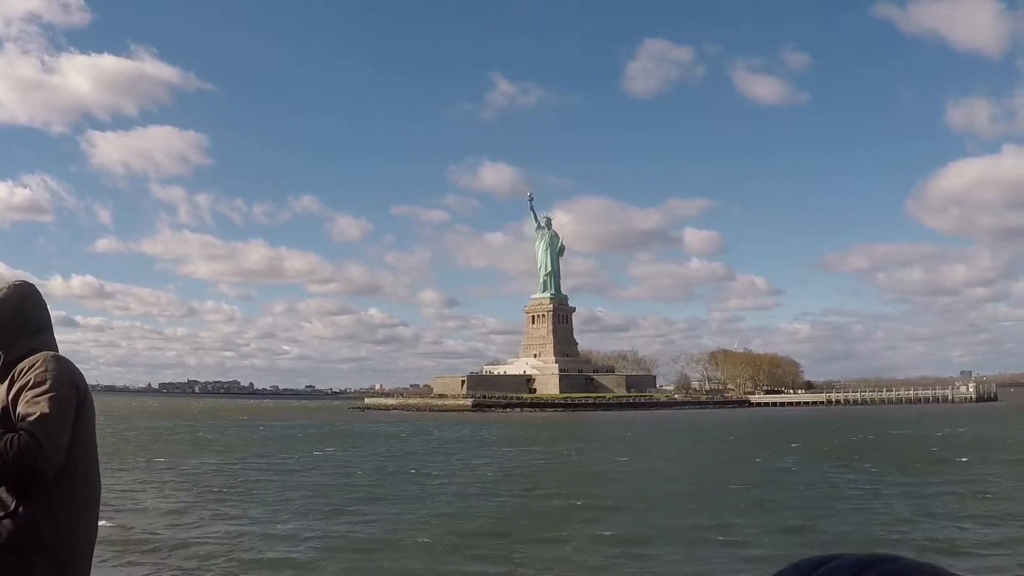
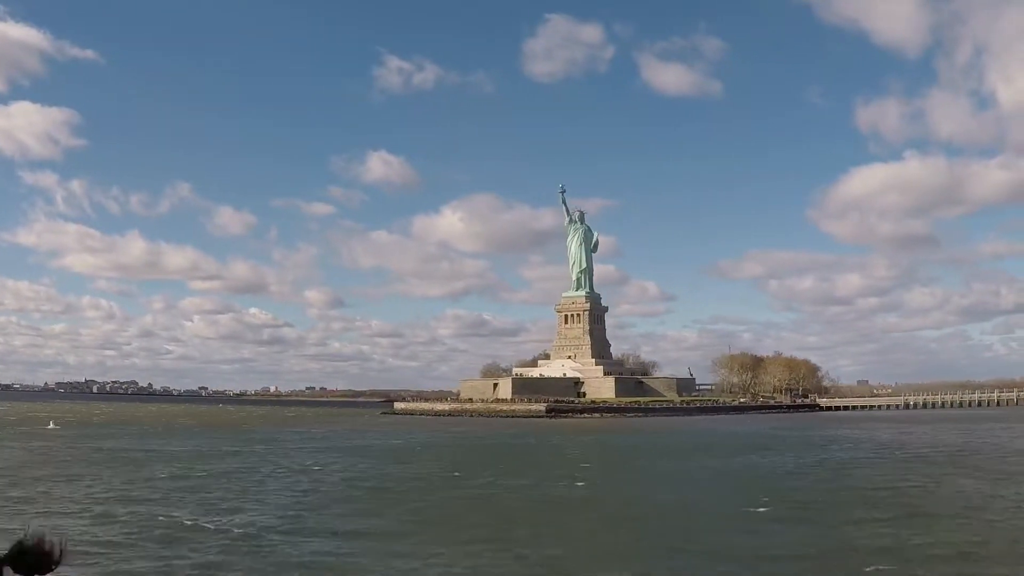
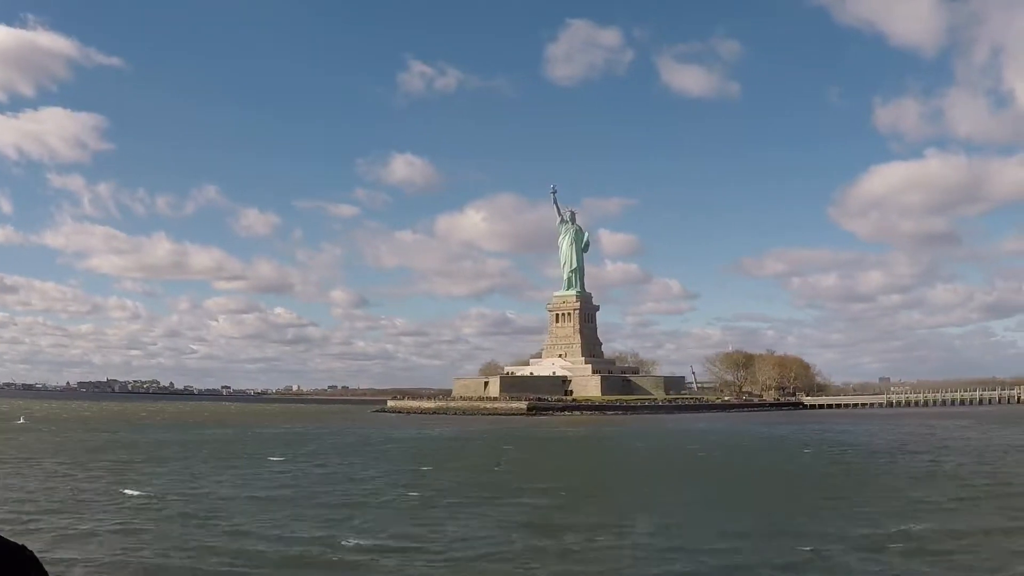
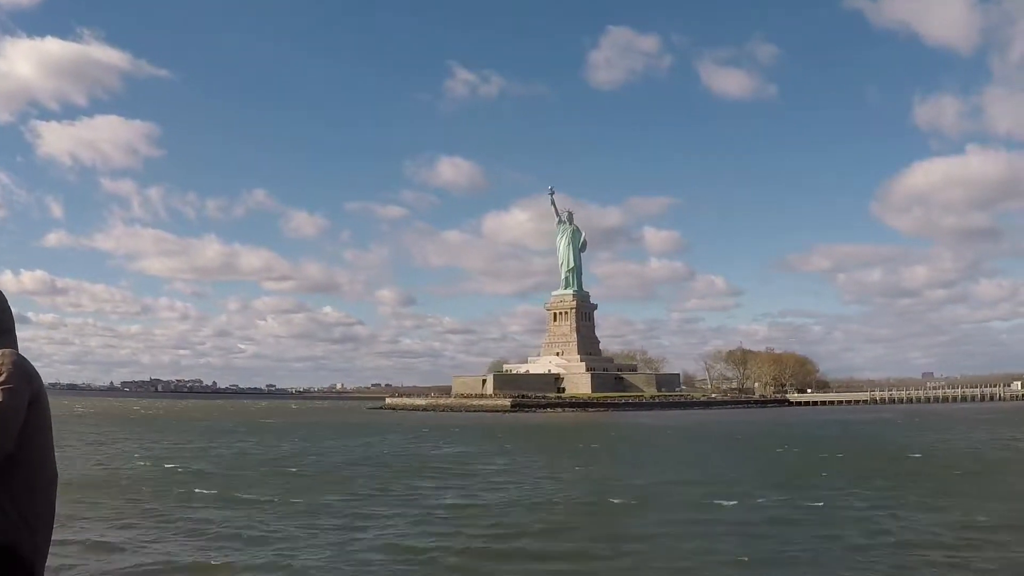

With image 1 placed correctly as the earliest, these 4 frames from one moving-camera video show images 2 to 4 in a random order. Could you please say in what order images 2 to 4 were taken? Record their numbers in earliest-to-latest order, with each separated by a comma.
4, 3, 2
